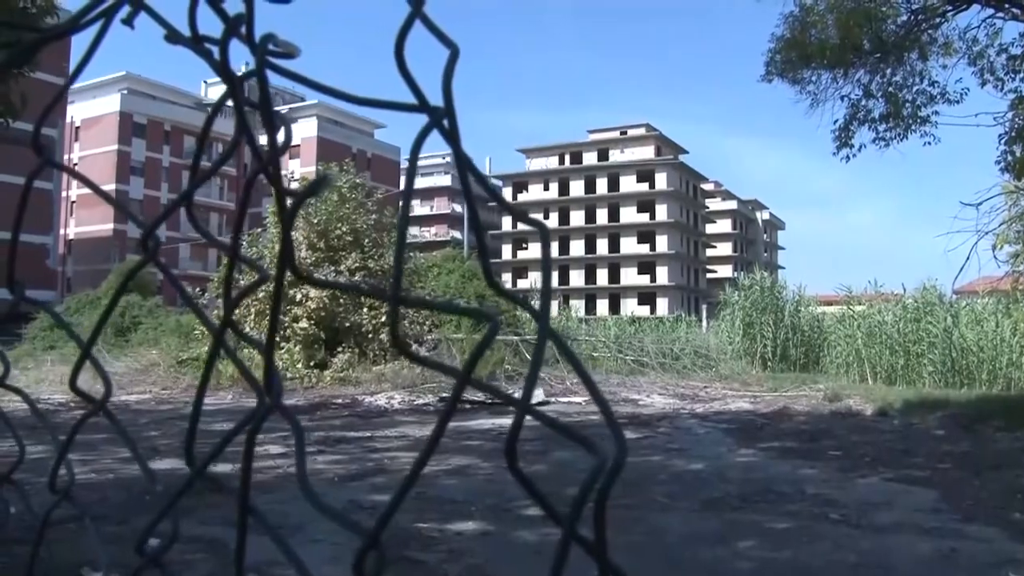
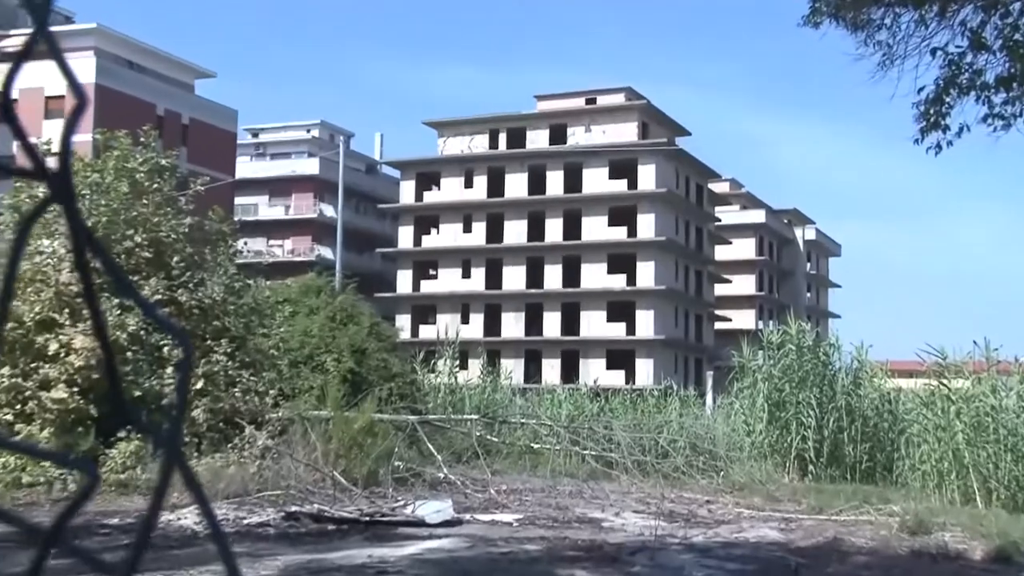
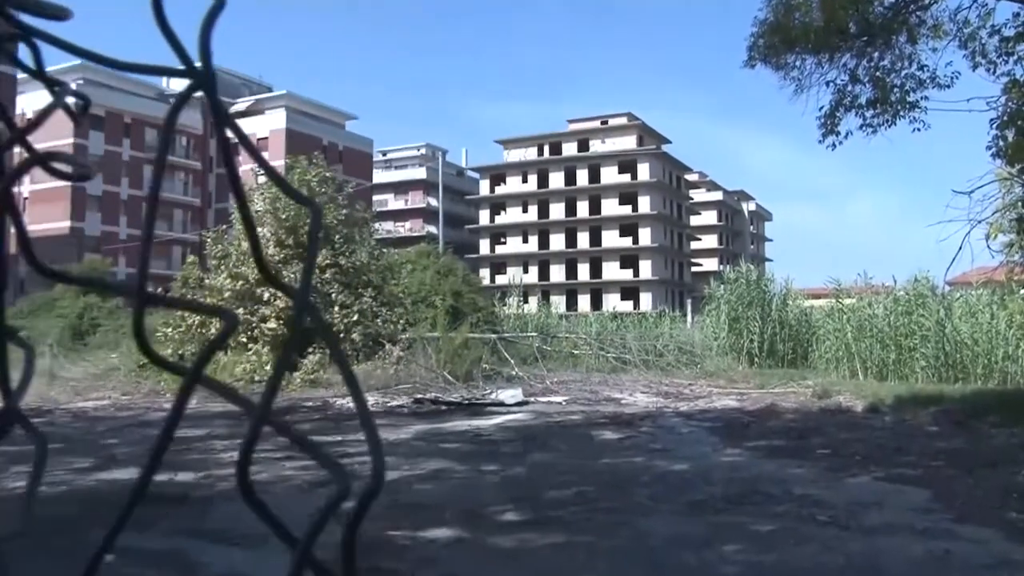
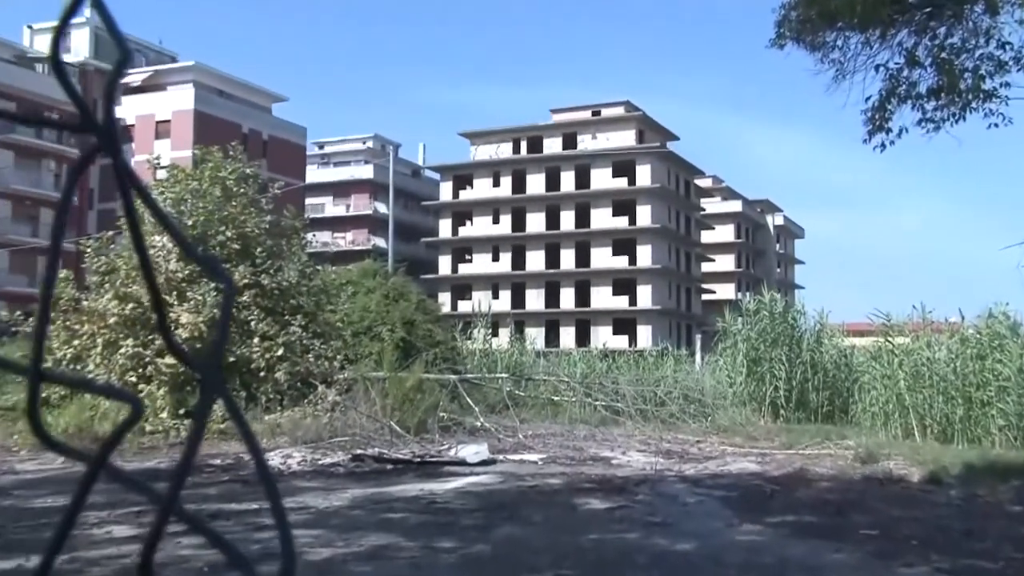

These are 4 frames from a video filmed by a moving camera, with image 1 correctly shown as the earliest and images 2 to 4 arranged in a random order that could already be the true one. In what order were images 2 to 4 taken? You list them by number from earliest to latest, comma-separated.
3, 4, 2
